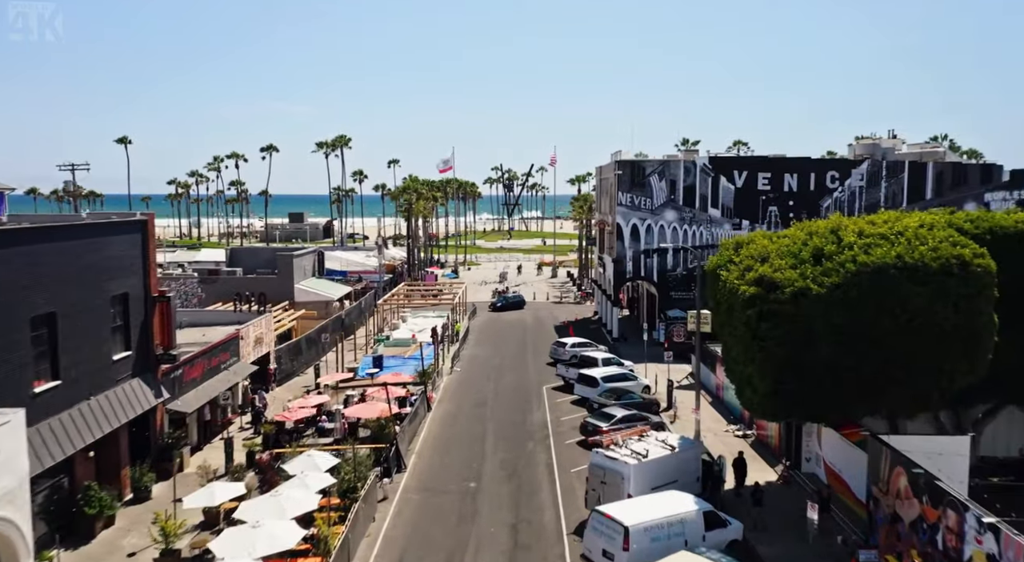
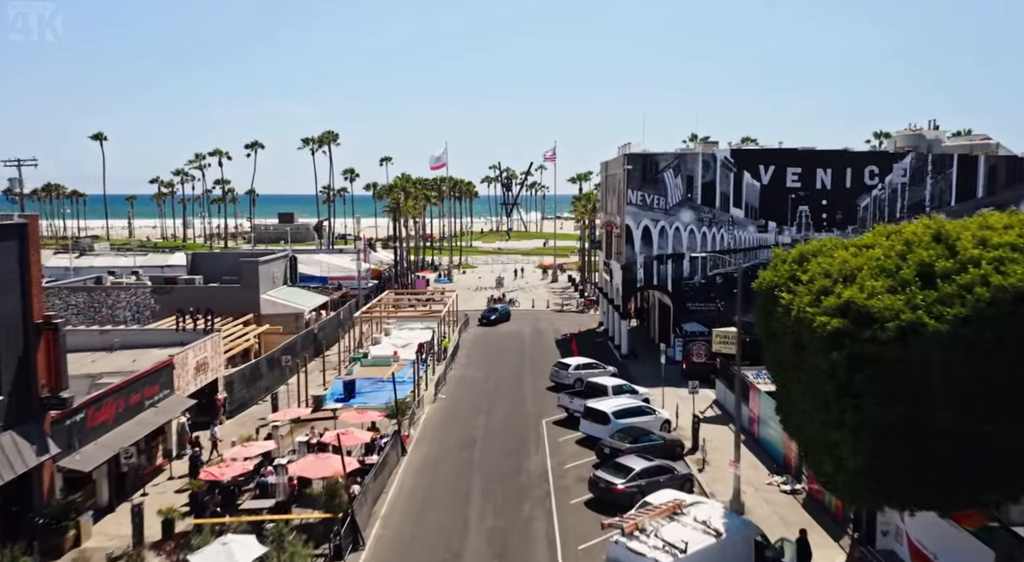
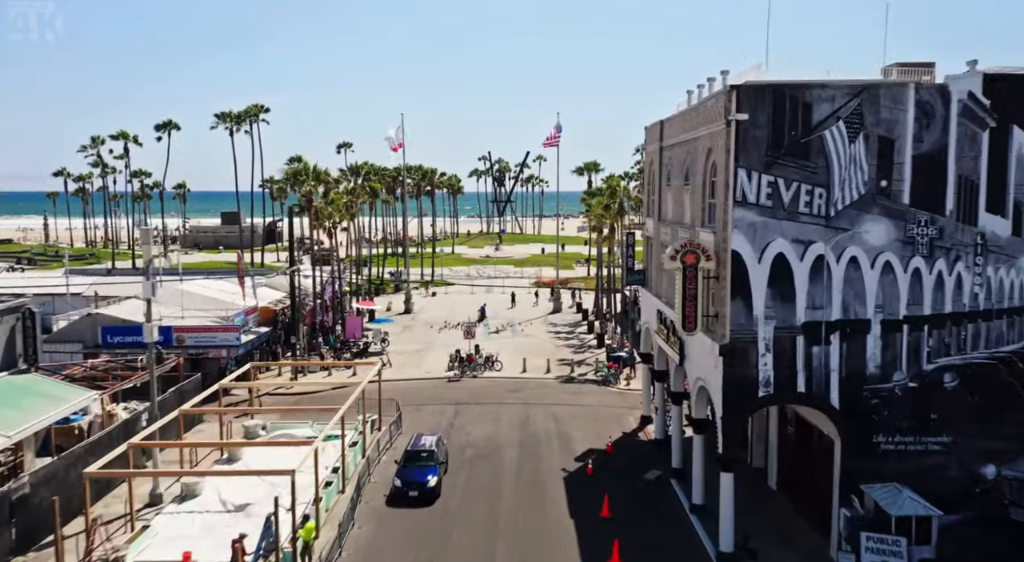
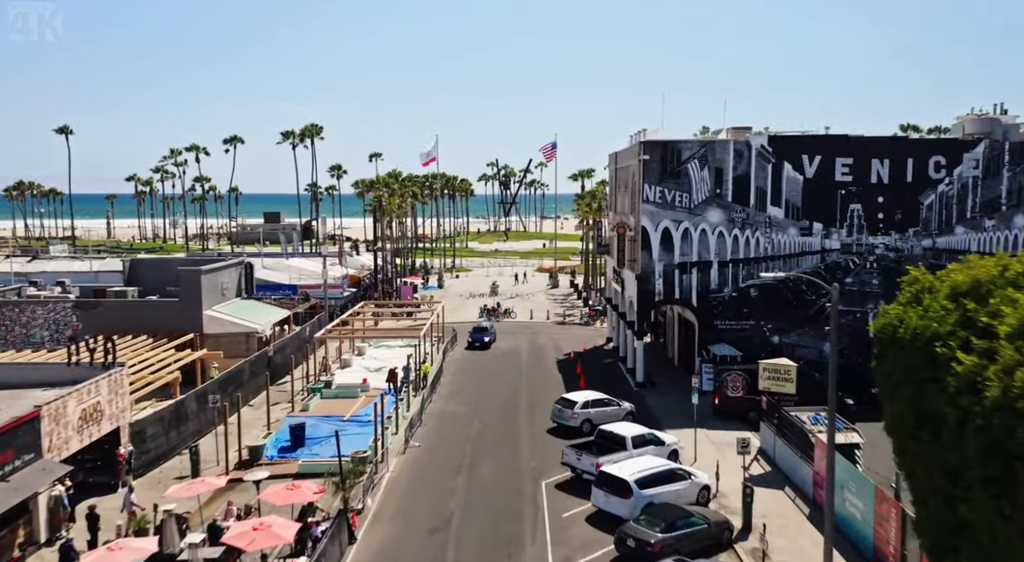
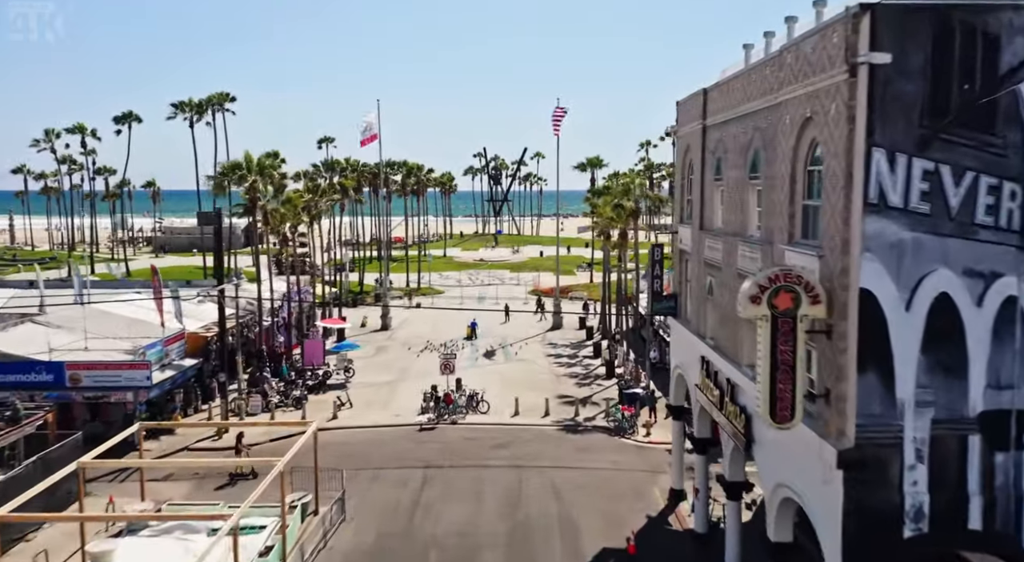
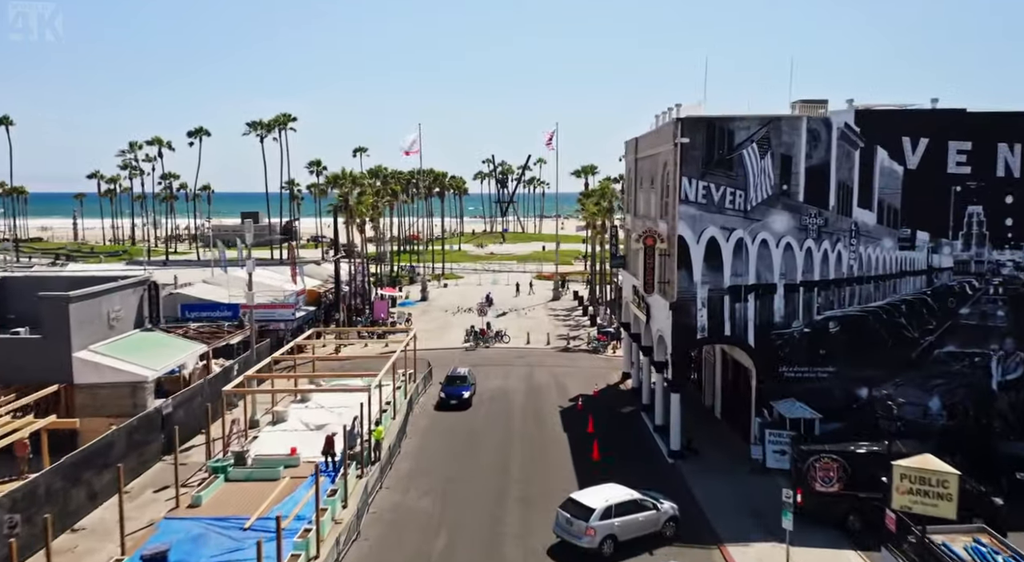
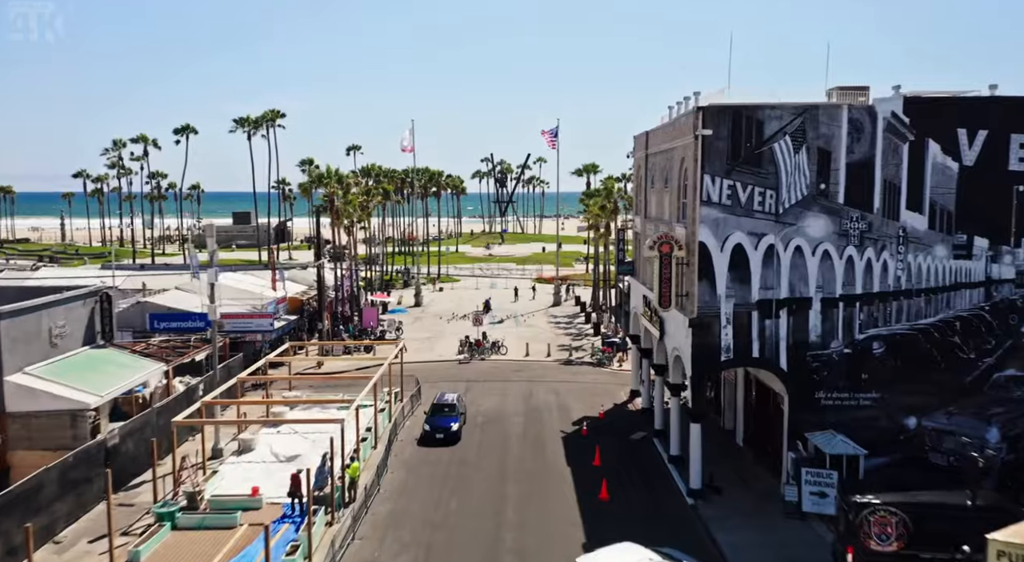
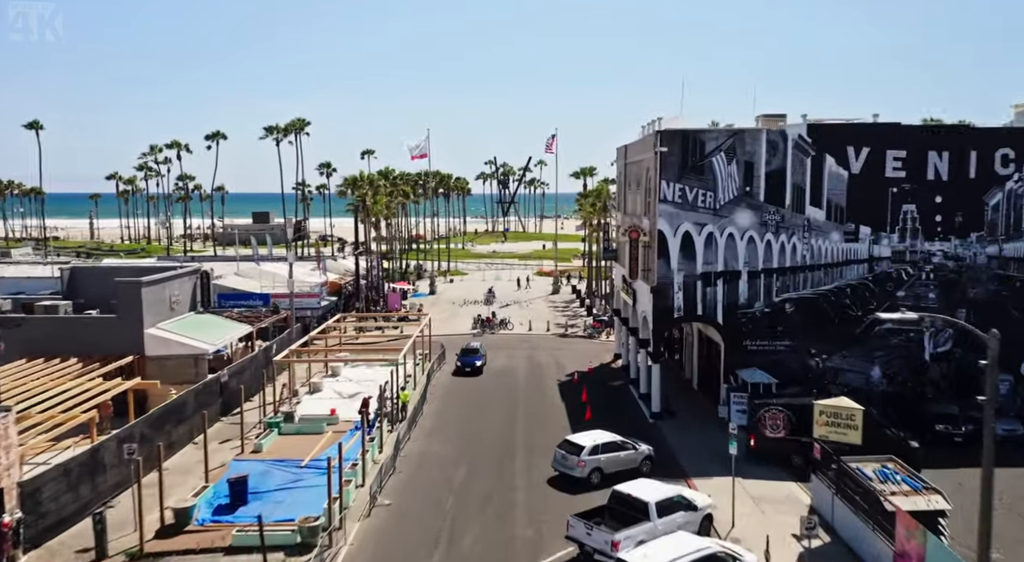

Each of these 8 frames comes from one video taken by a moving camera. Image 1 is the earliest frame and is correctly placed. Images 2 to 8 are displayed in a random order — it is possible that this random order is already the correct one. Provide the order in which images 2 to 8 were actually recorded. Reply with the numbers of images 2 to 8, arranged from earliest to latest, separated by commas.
2, 4, 8, 6, 7, 3, 5
